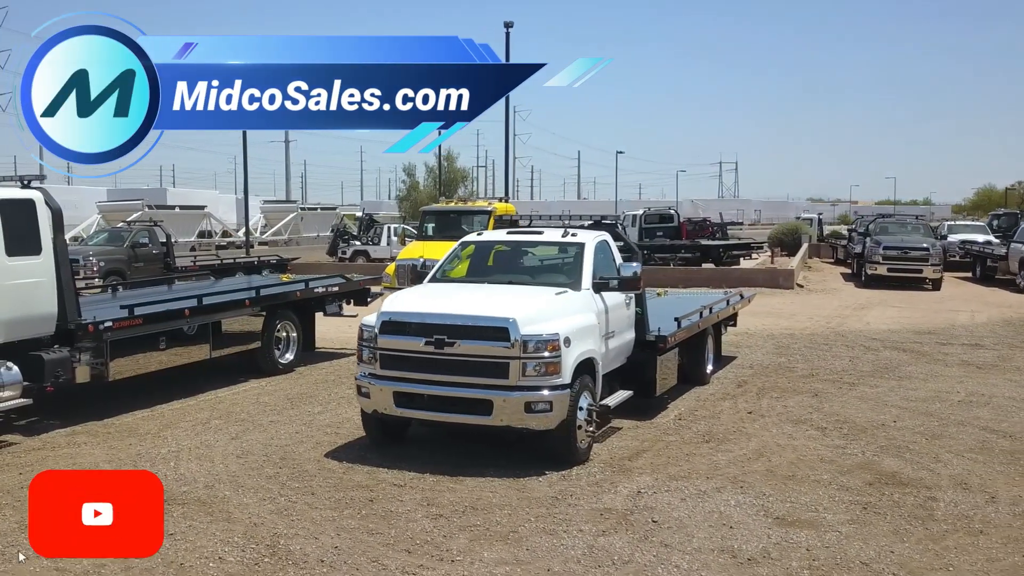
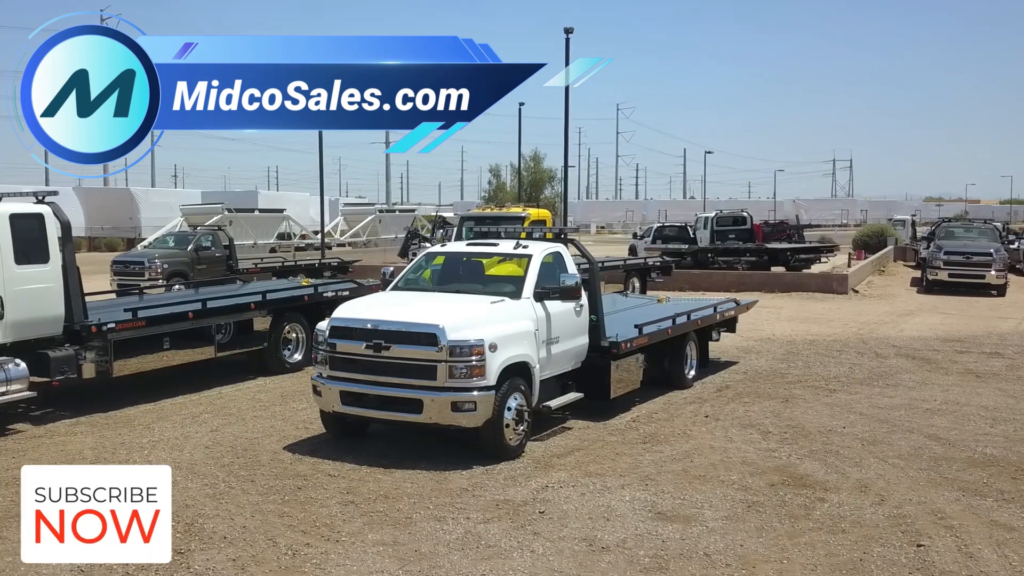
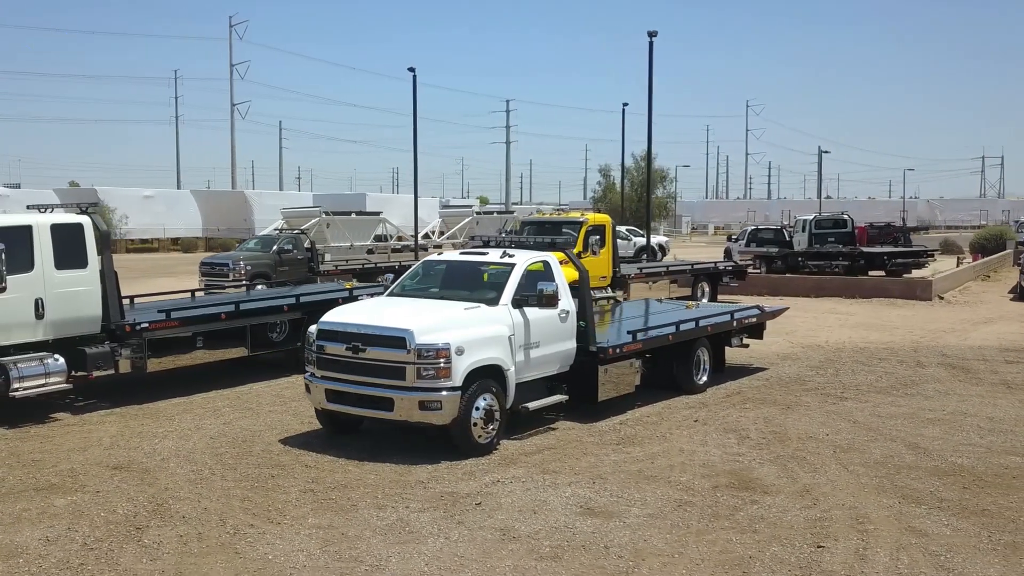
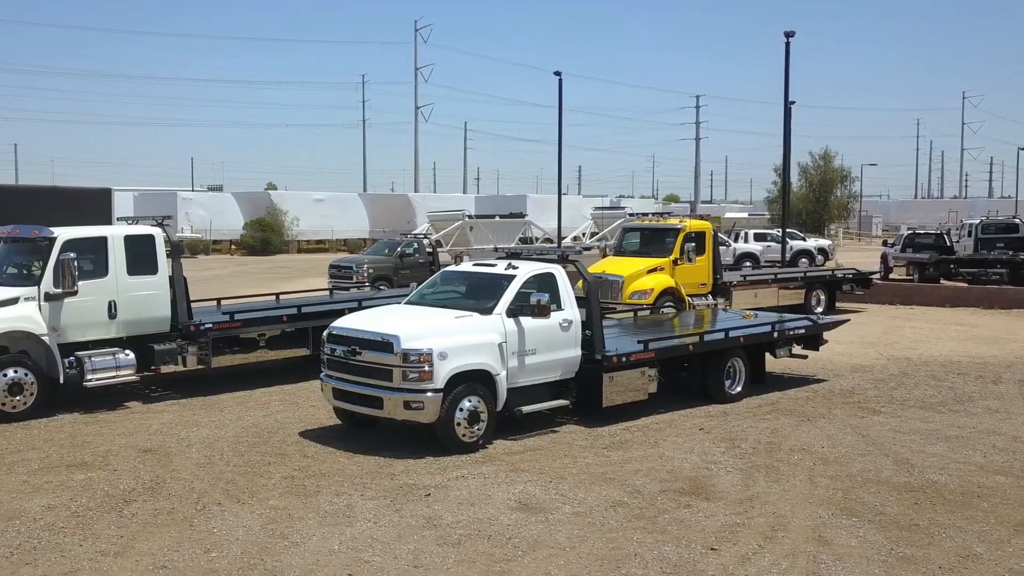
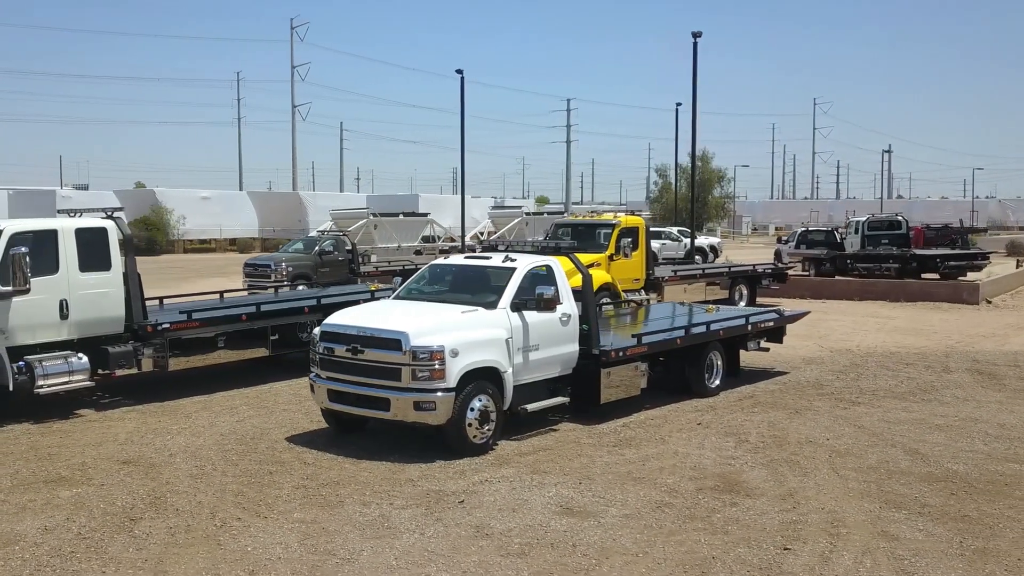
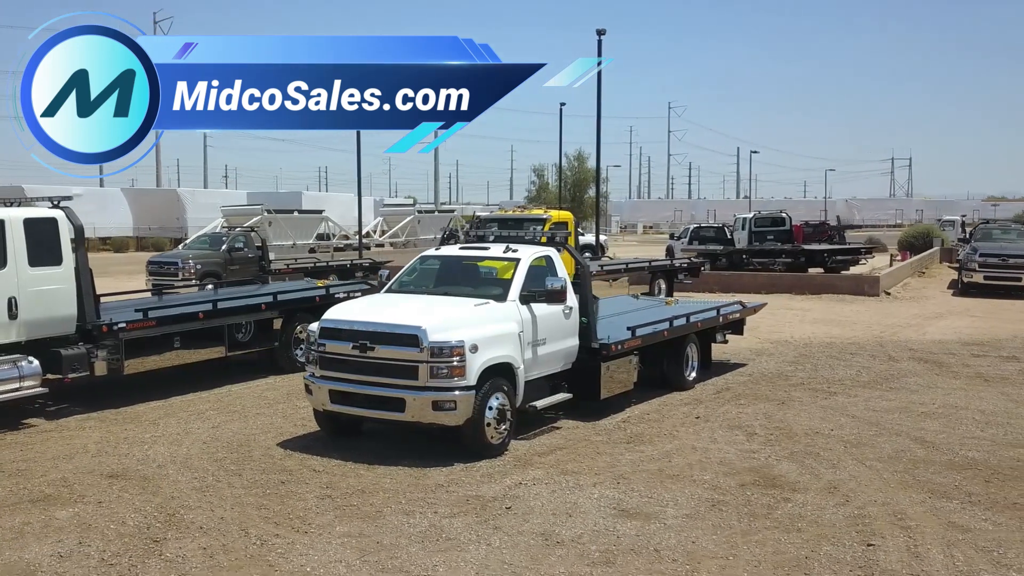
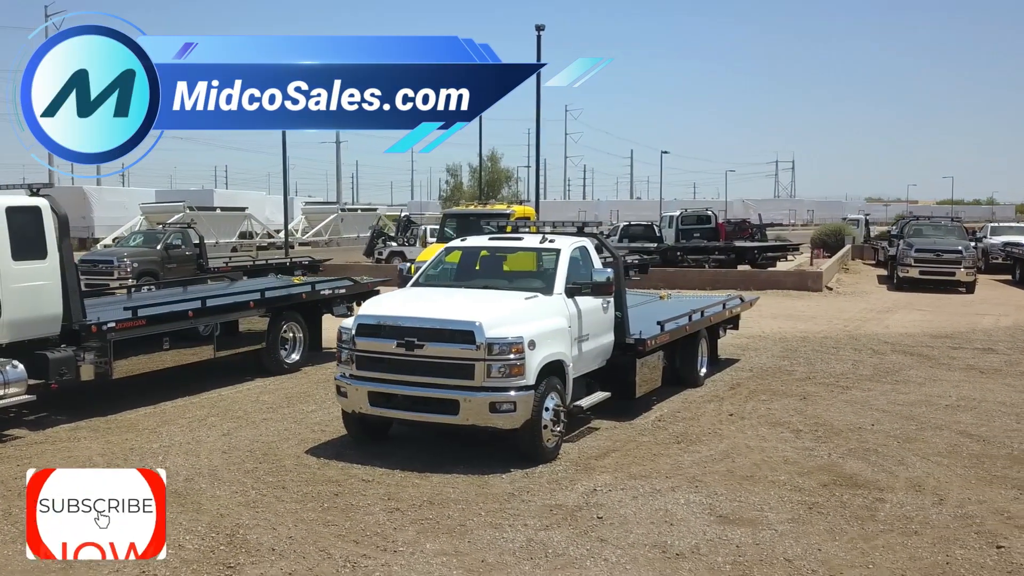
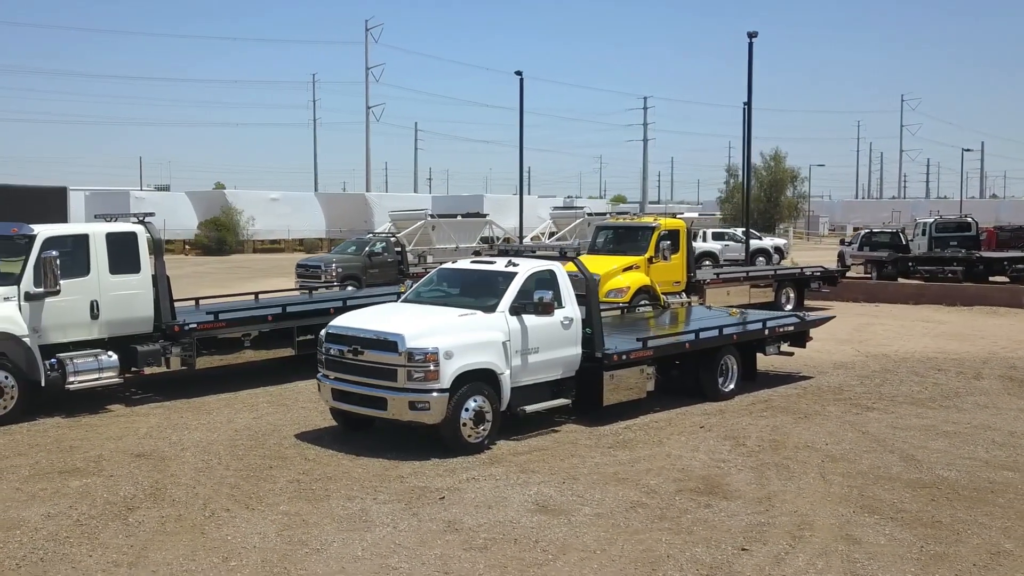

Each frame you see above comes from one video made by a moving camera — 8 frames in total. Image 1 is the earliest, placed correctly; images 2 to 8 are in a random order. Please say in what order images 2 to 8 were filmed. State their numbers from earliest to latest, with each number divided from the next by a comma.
7, 2, 6, 3, 5, 8, 4
